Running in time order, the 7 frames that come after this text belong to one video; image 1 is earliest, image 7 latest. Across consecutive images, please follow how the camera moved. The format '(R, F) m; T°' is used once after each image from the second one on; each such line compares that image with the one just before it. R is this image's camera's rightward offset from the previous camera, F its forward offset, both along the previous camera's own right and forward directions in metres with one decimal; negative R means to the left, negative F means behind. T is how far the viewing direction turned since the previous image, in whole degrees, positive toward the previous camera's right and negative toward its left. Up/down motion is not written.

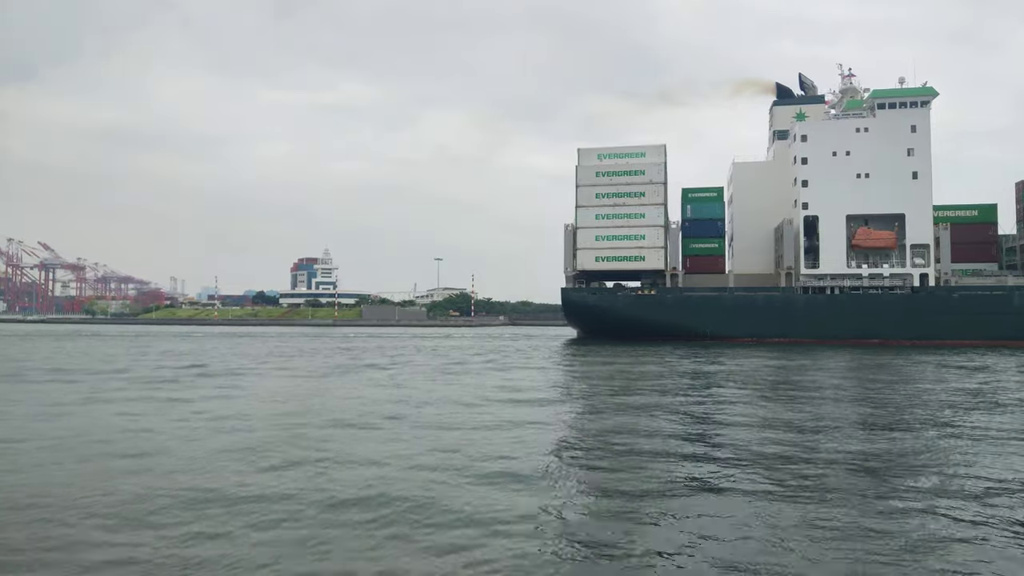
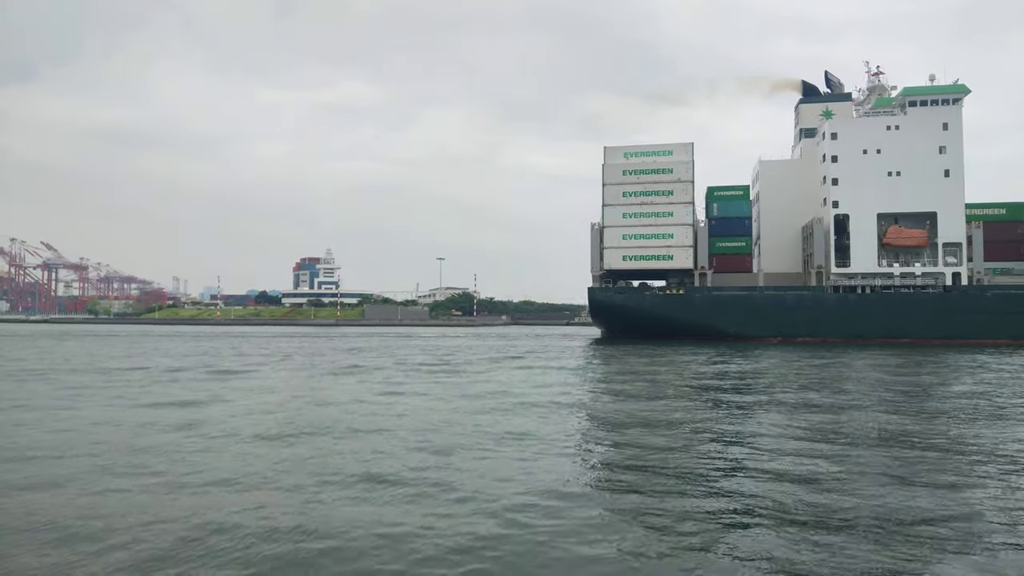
(-0.8, +0.1) m; 0°
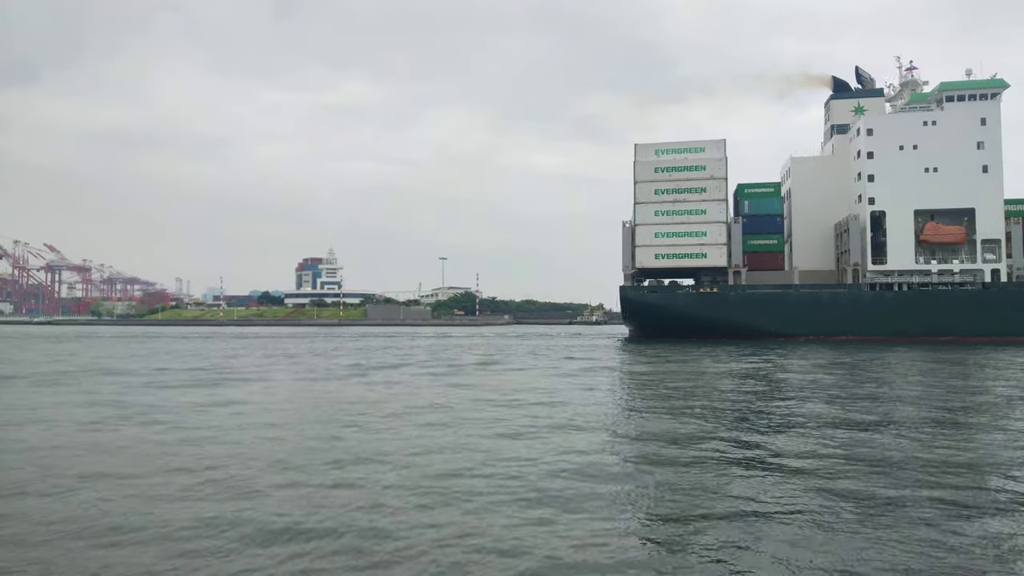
(-0.9, +0.2) m; 0°
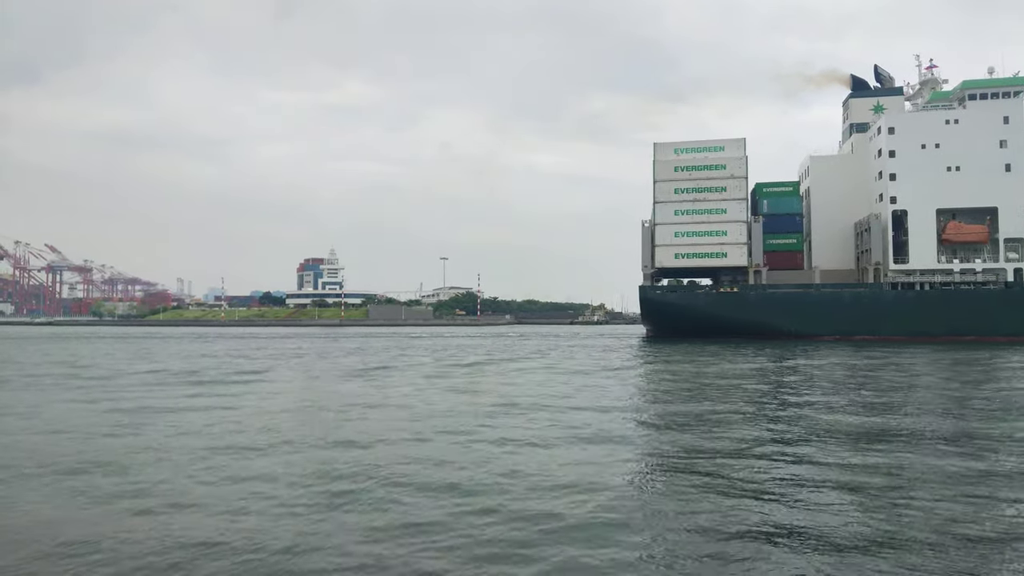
(-0.6, +0.1) m; 0°
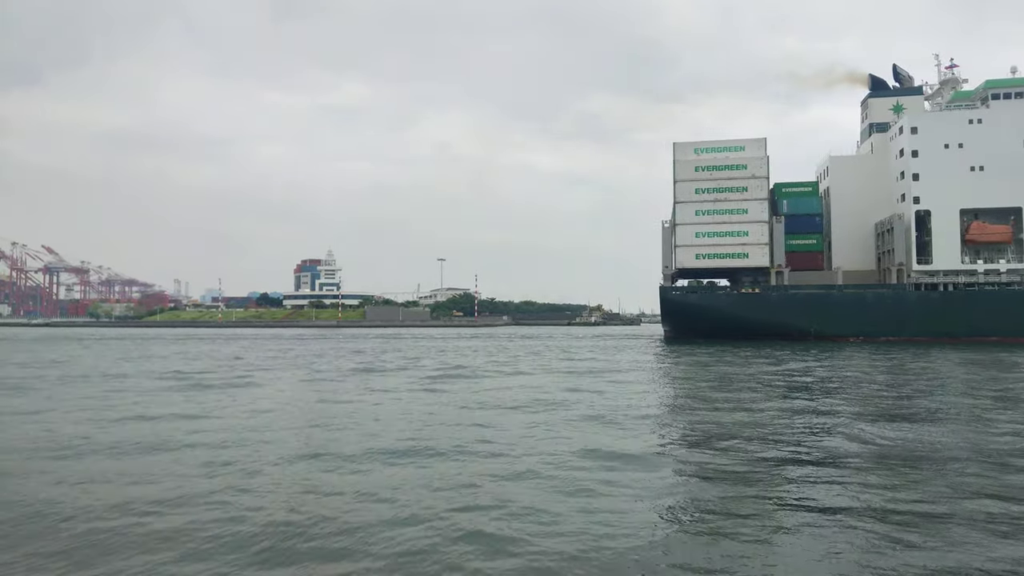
(-0.7, +0.2) m; 0°
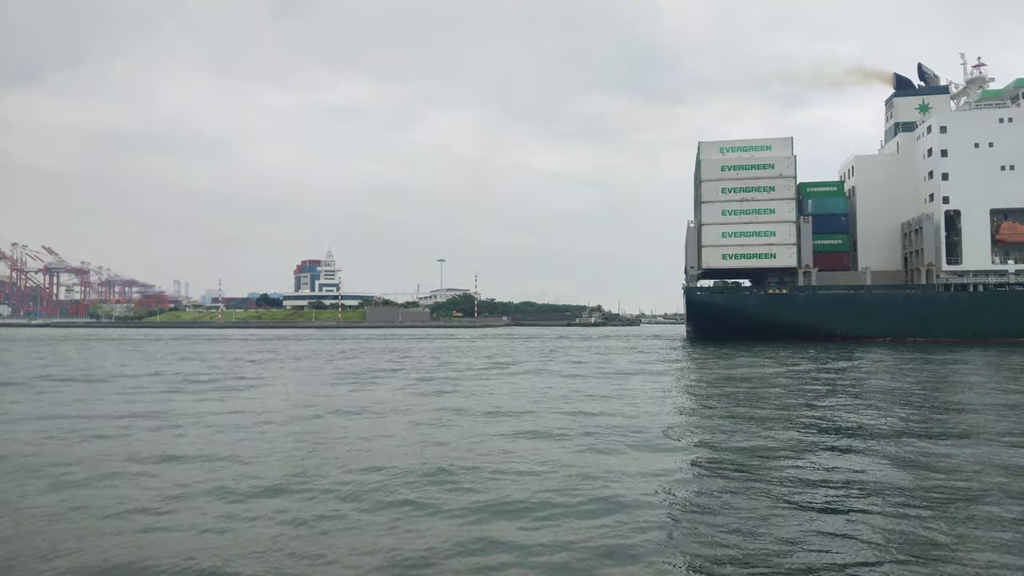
(-0.7, +0.2) m; 0°
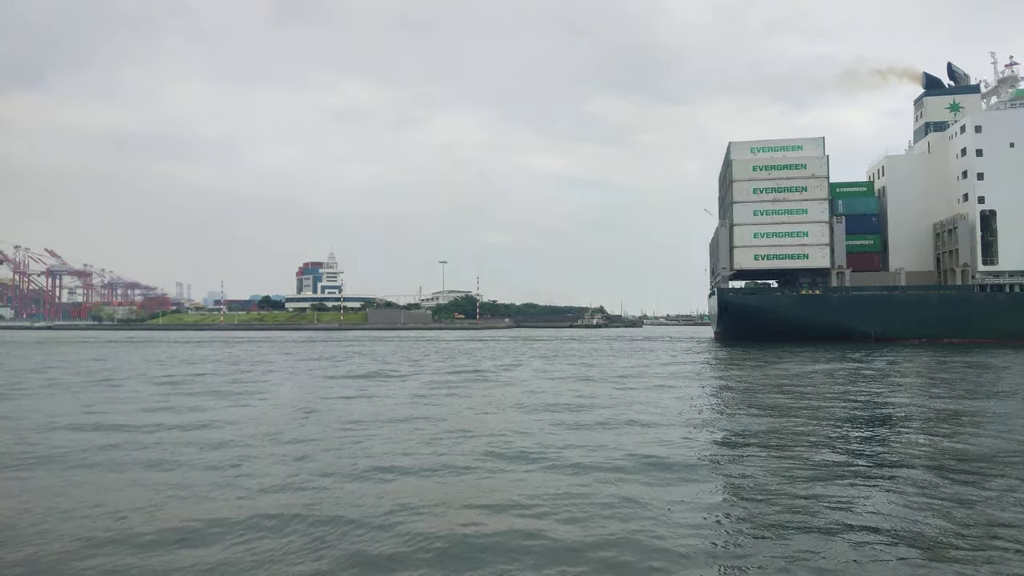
(-0.9, +0.1) m; 0°
